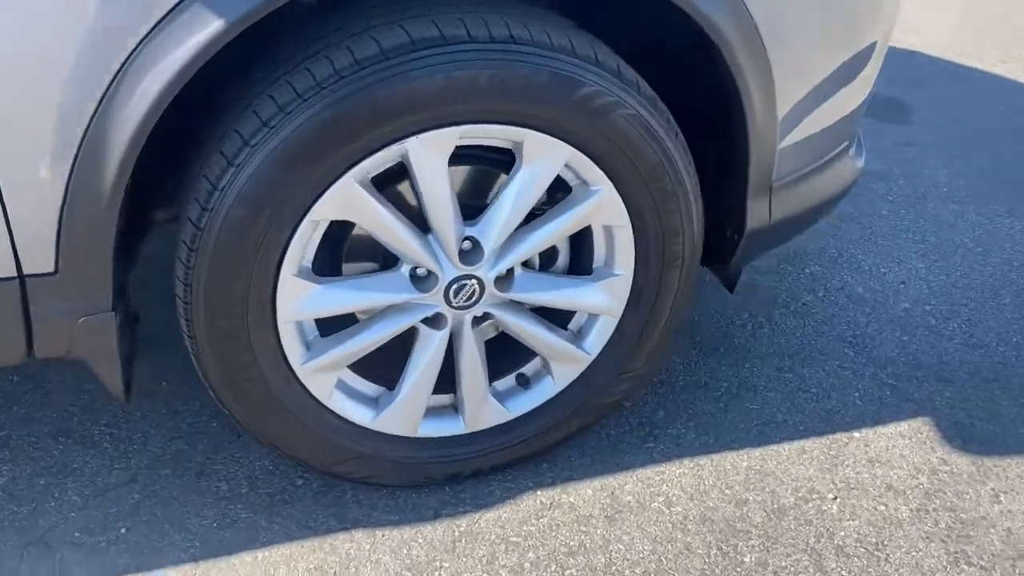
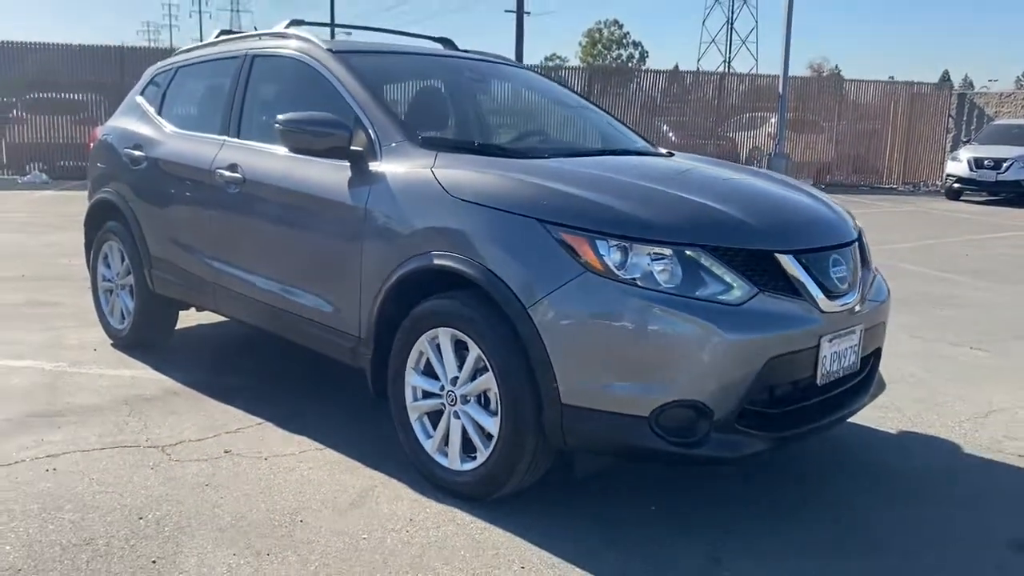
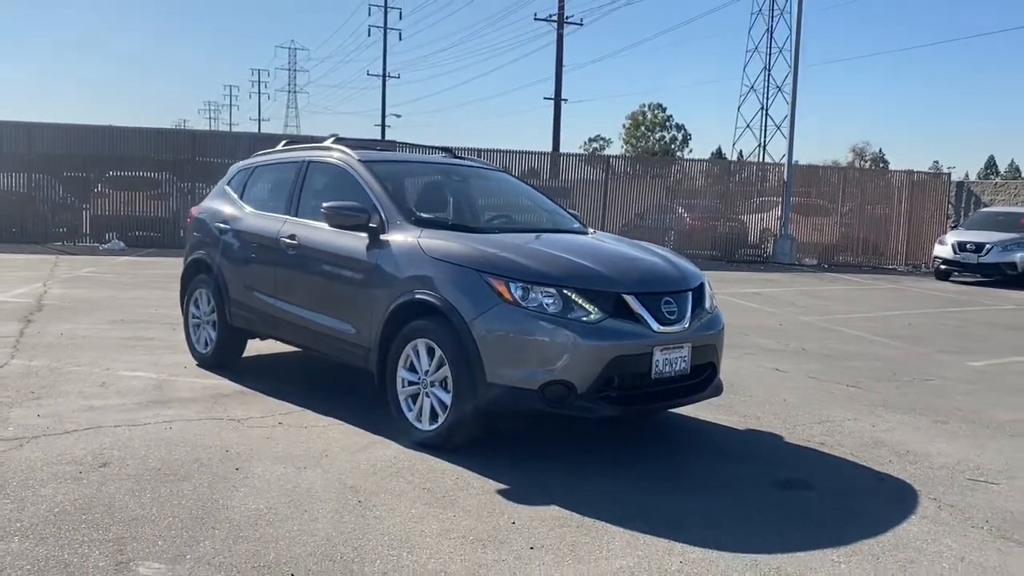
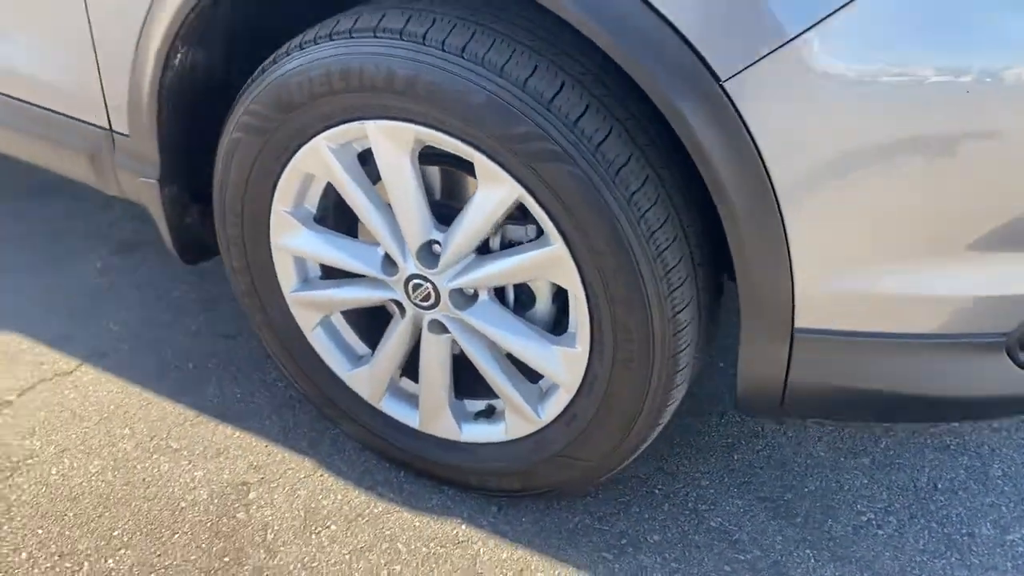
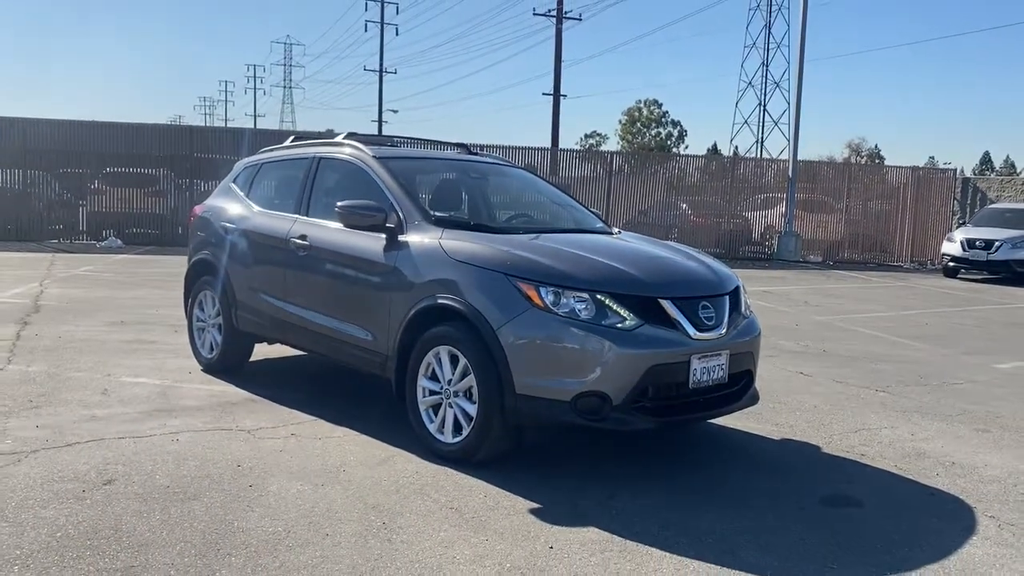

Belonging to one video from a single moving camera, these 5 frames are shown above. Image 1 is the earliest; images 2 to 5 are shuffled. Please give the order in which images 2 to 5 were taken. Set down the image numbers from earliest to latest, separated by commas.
4, 2, 5, 3
